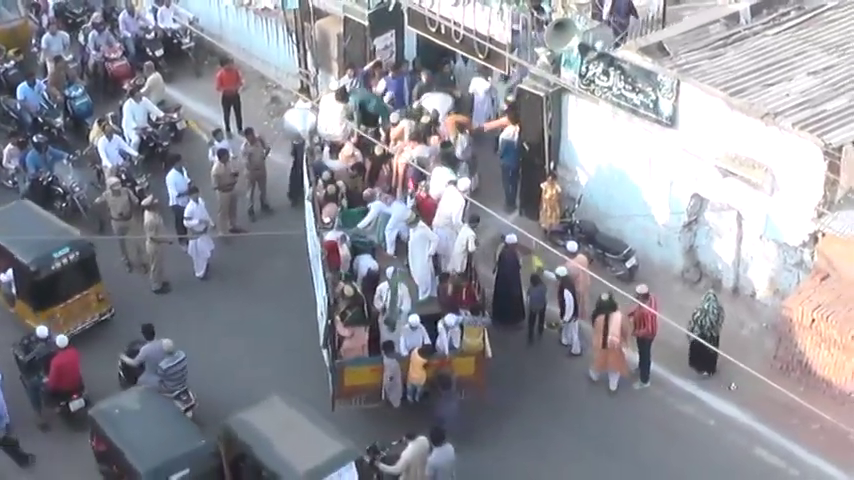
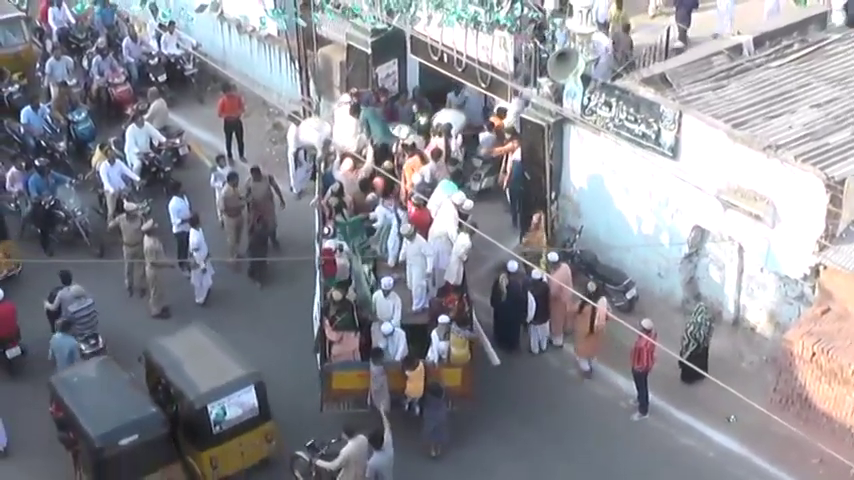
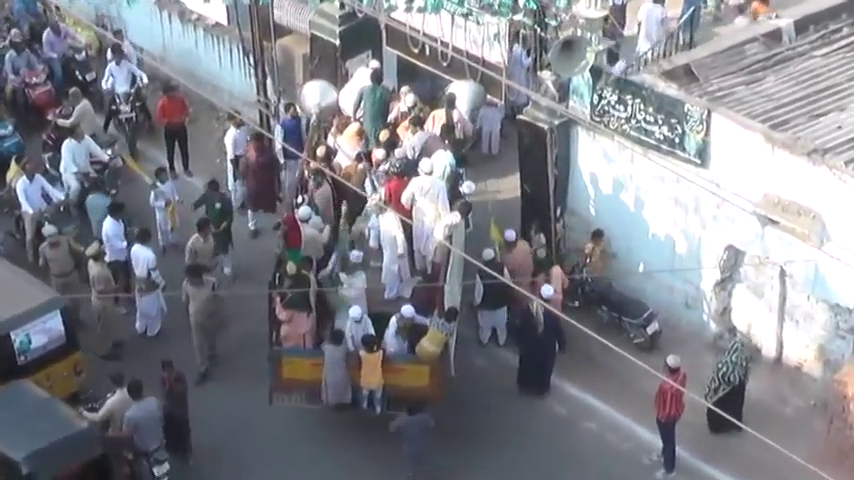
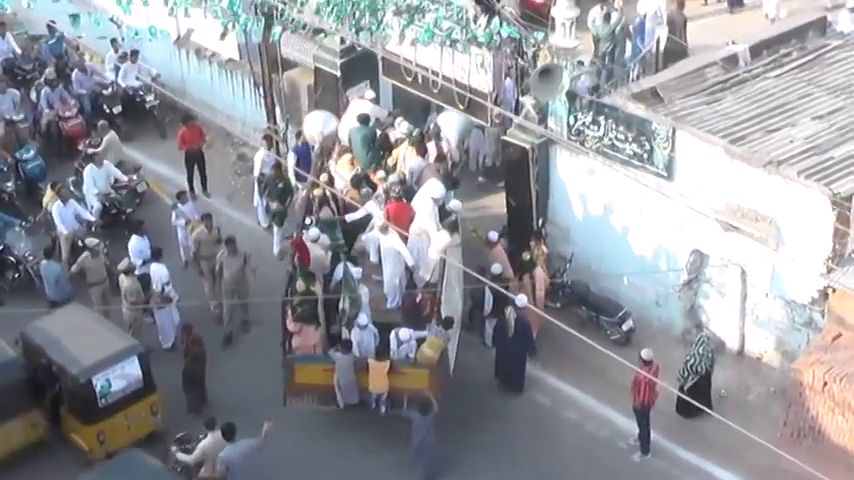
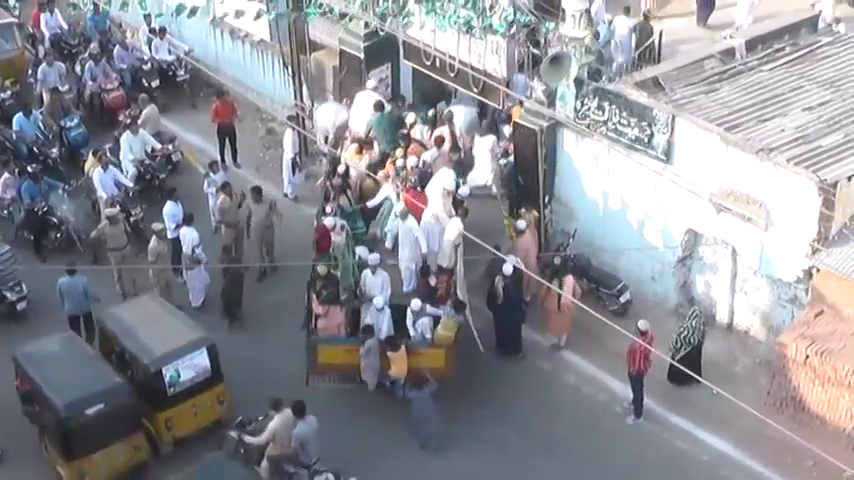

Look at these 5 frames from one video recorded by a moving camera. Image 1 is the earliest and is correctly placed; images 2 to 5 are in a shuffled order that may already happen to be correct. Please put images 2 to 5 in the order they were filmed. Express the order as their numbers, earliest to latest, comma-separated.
2, 5, 4, 3
